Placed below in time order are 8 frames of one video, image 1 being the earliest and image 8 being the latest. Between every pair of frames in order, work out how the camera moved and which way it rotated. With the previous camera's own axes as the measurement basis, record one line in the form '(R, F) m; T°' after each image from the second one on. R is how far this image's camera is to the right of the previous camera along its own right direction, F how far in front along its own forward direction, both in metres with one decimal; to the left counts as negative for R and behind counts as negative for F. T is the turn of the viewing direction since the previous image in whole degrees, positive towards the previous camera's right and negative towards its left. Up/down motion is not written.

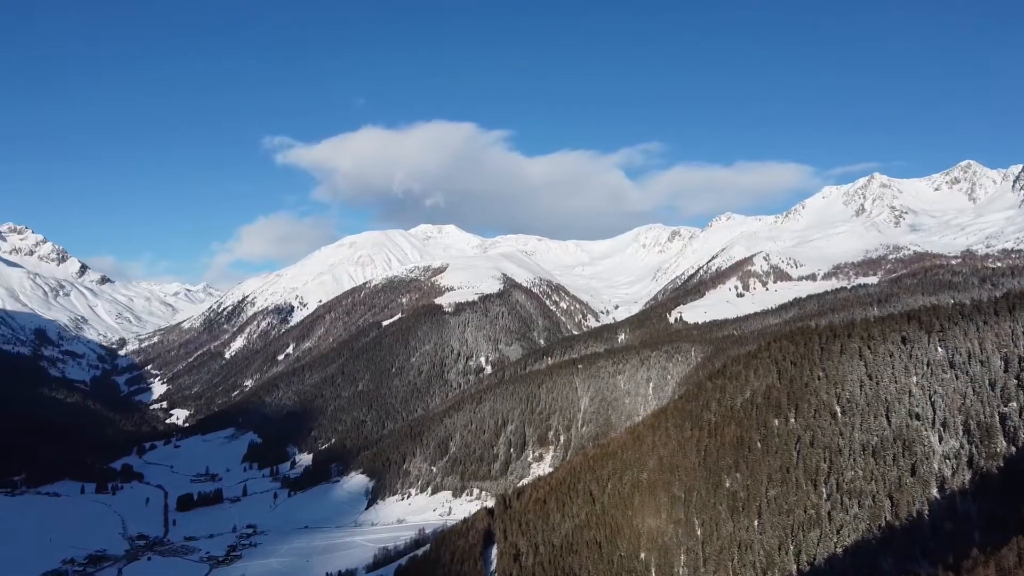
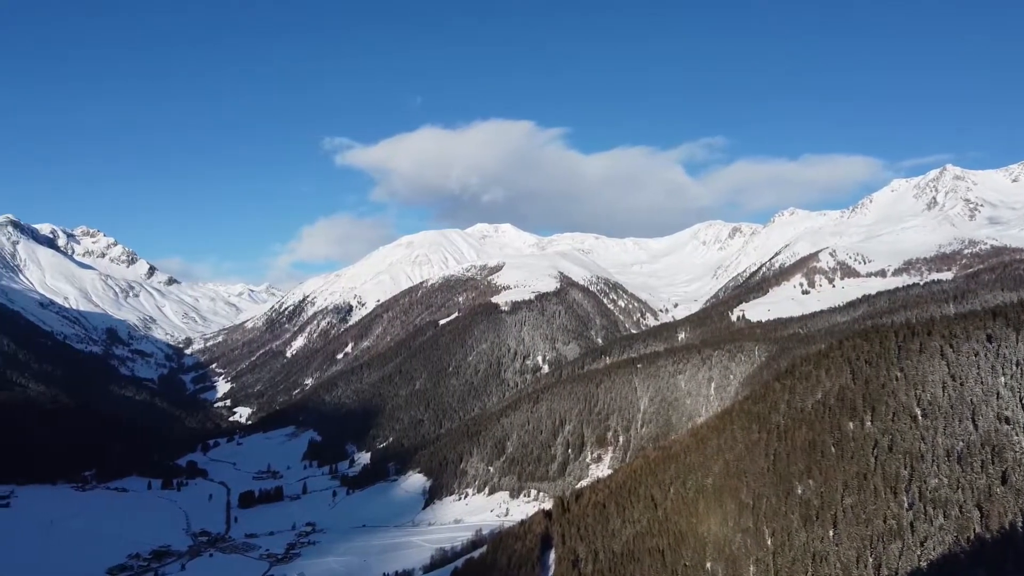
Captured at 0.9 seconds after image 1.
(0.0, +2.2) m; -4°
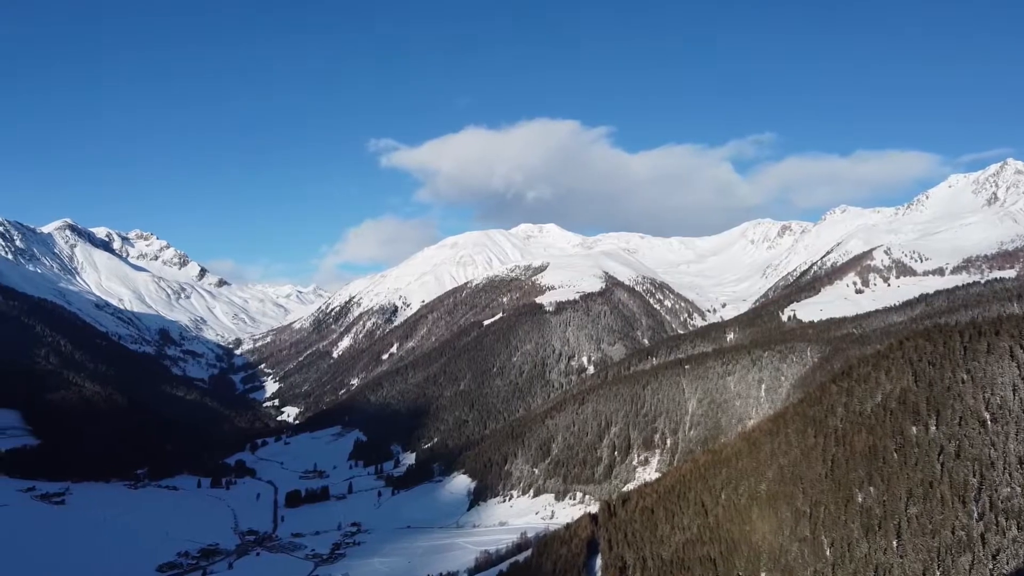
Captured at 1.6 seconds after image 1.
(0.0, +1.6) m; -3°
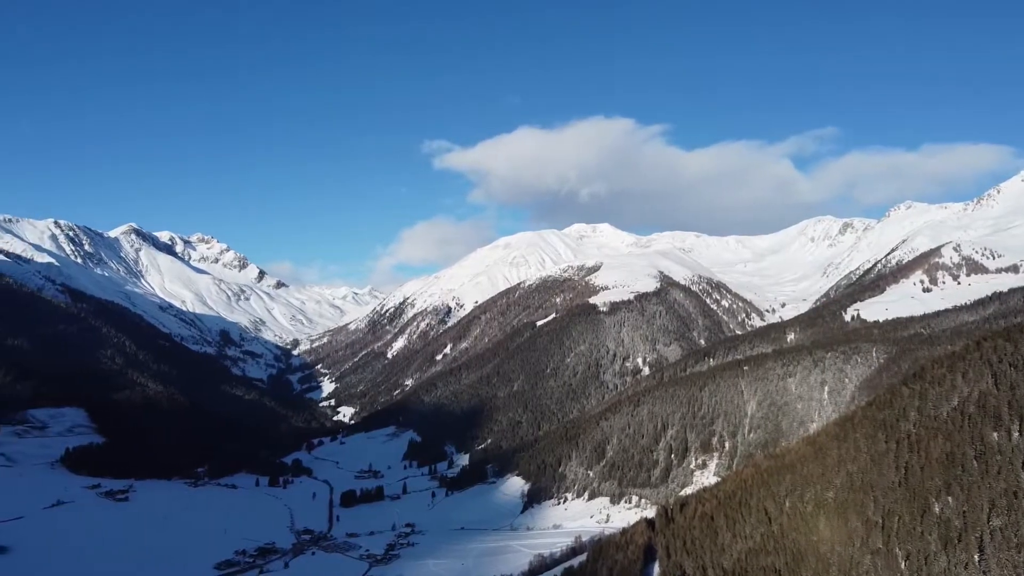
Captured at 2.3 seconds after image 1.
(0.0, +1.6) m; -4°
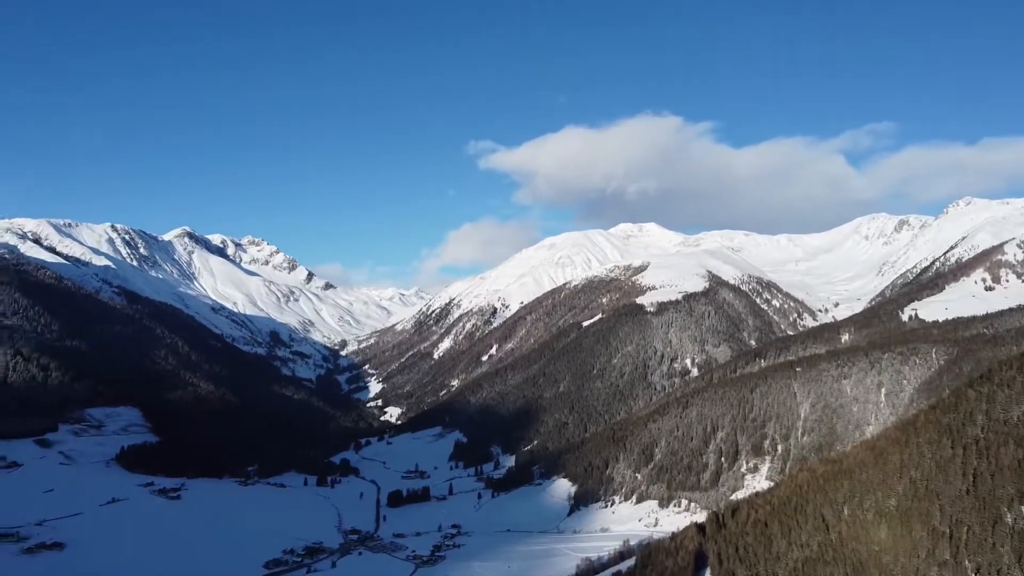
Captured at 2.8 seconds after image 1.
(0.0, +1.2) m; -3°
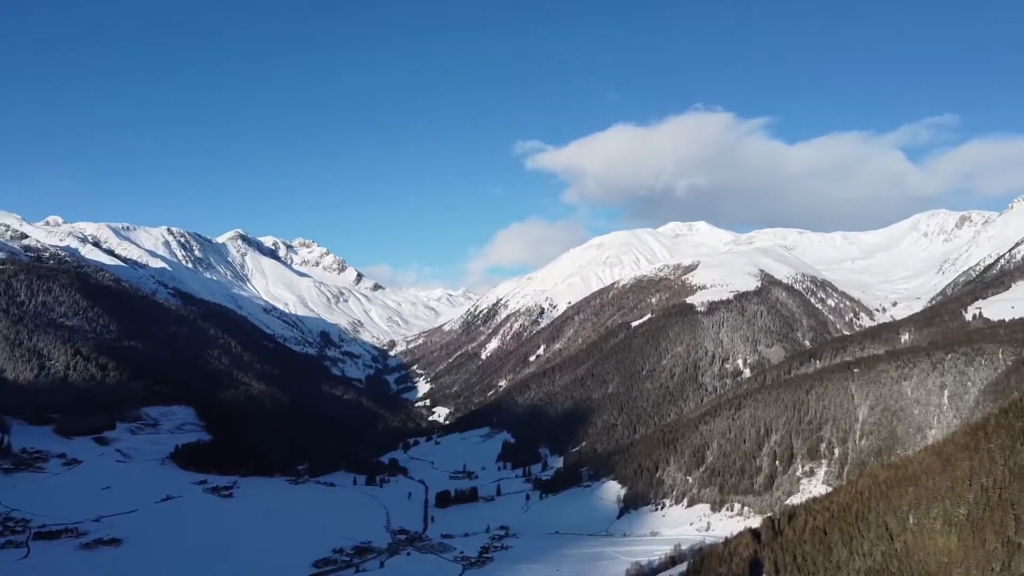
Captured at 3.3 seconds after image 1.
(0.0, +1.3) m; -3°
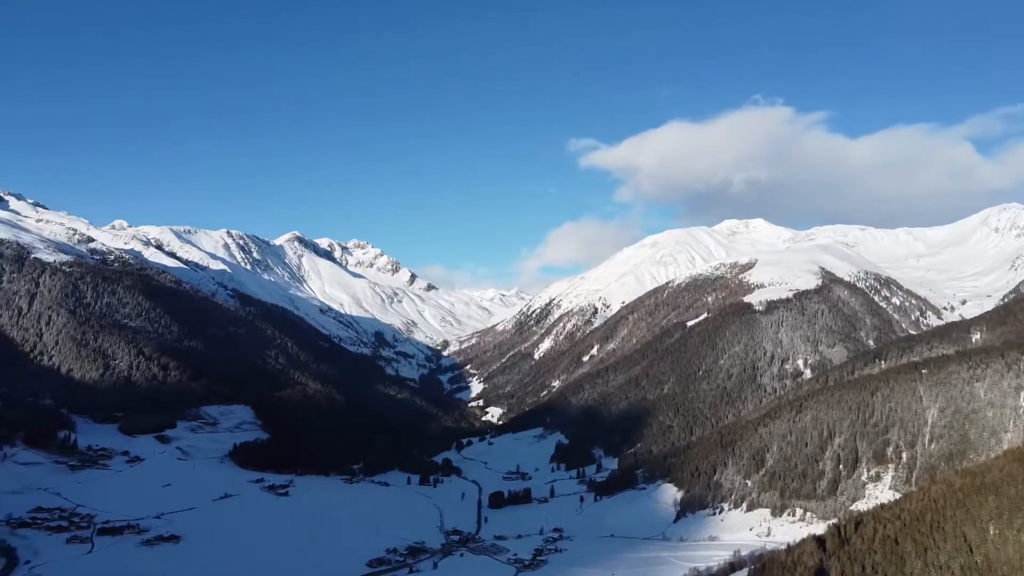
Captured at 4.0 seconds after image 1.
(0.0, +1.5) m; -4°
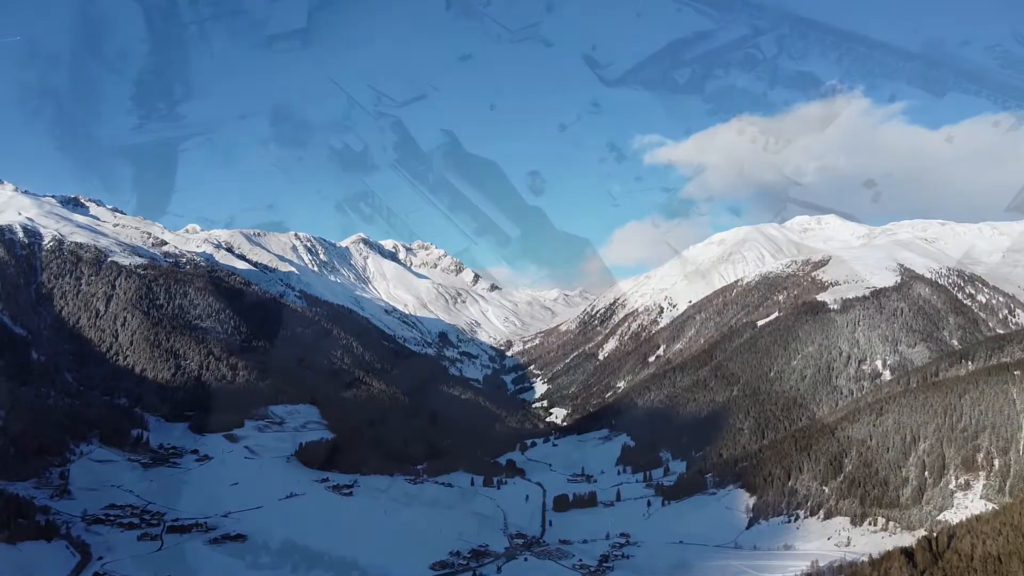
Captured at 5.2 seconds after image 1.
(0.0, +2.7) m; -5°
